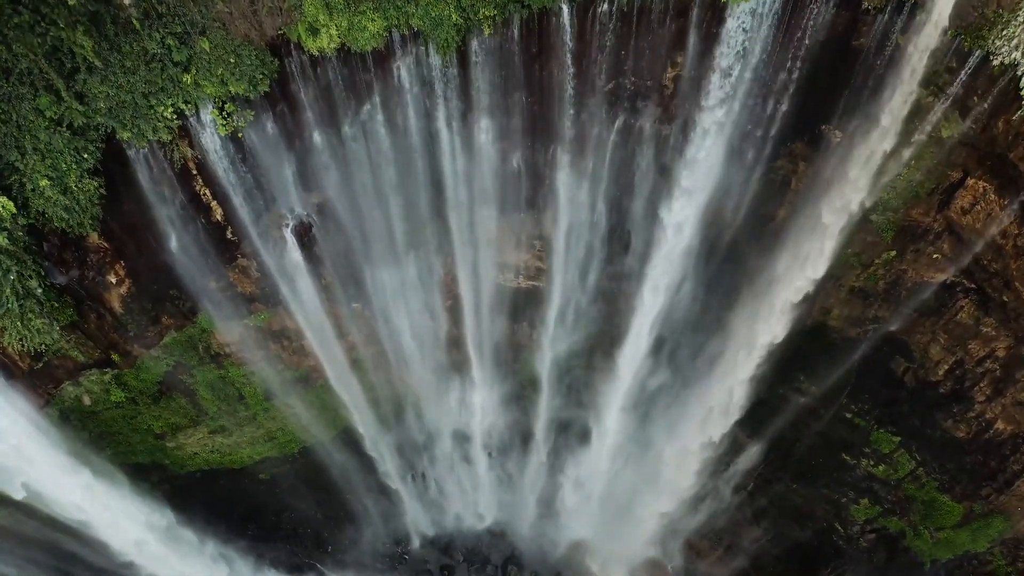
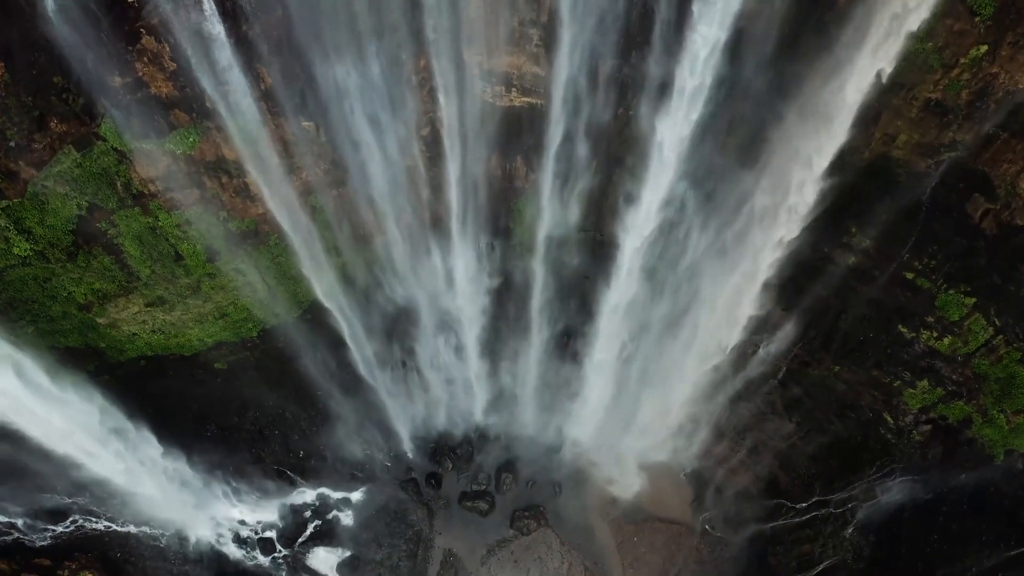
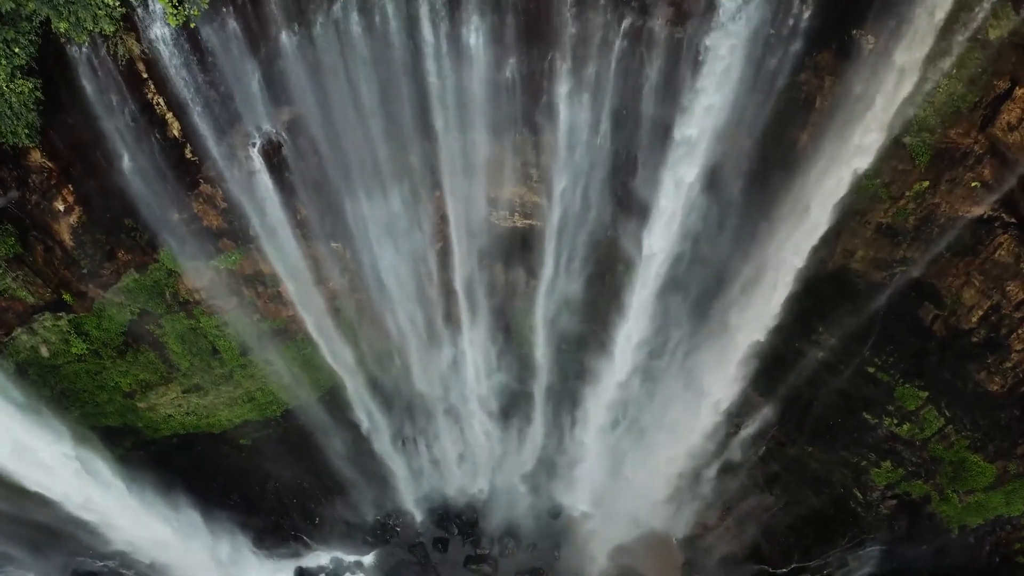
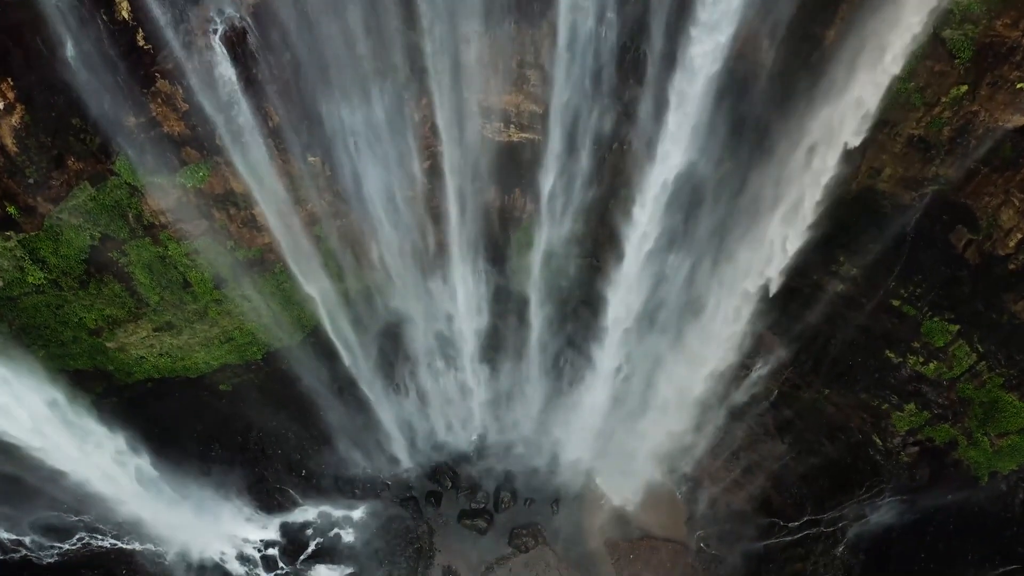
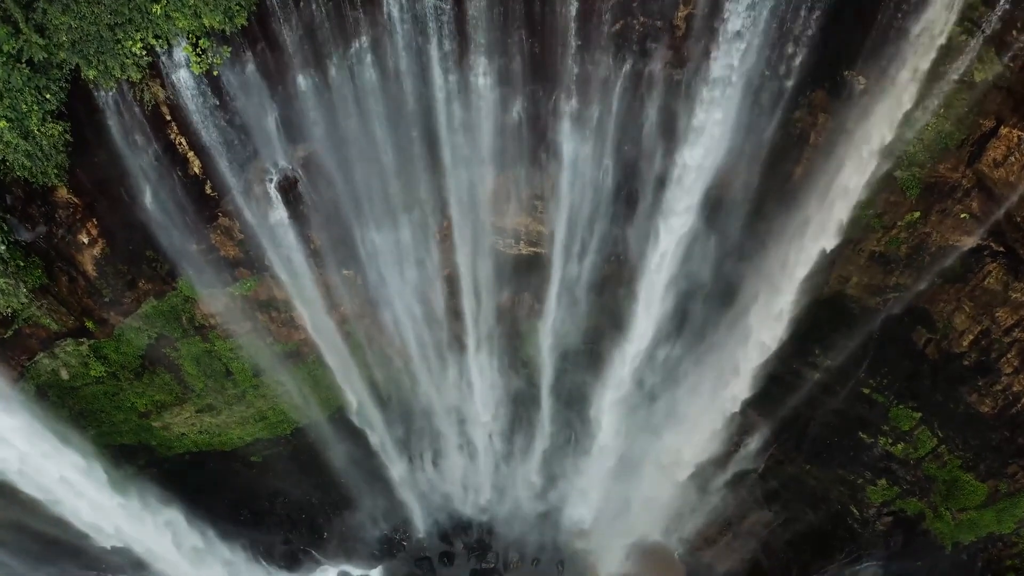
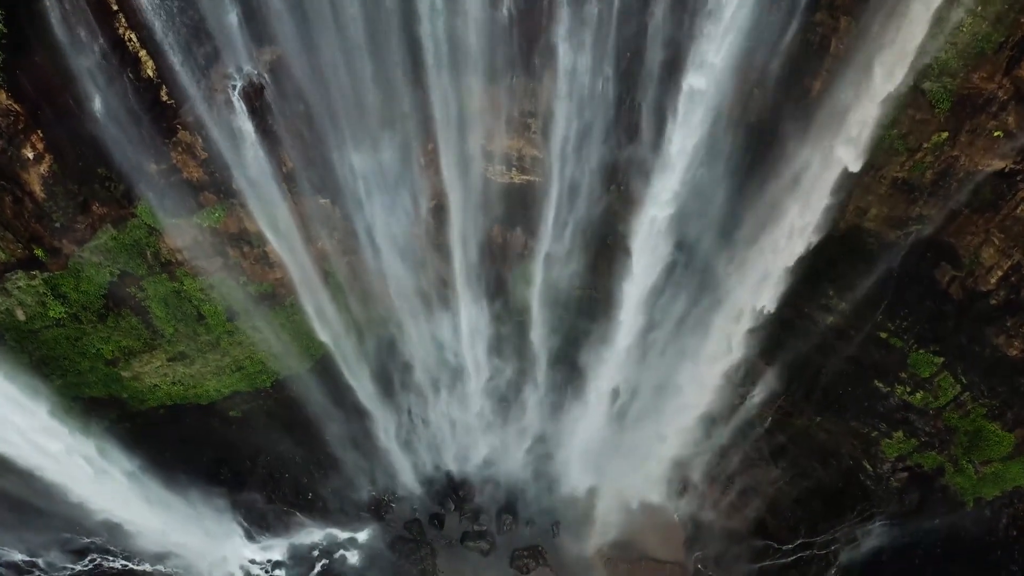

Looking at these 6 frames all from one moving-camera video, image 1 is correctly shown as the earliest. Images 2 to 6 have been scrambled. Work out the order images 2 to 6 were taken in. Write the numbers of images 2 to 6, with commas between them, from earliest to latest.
5, 3, 6, 4, 2
